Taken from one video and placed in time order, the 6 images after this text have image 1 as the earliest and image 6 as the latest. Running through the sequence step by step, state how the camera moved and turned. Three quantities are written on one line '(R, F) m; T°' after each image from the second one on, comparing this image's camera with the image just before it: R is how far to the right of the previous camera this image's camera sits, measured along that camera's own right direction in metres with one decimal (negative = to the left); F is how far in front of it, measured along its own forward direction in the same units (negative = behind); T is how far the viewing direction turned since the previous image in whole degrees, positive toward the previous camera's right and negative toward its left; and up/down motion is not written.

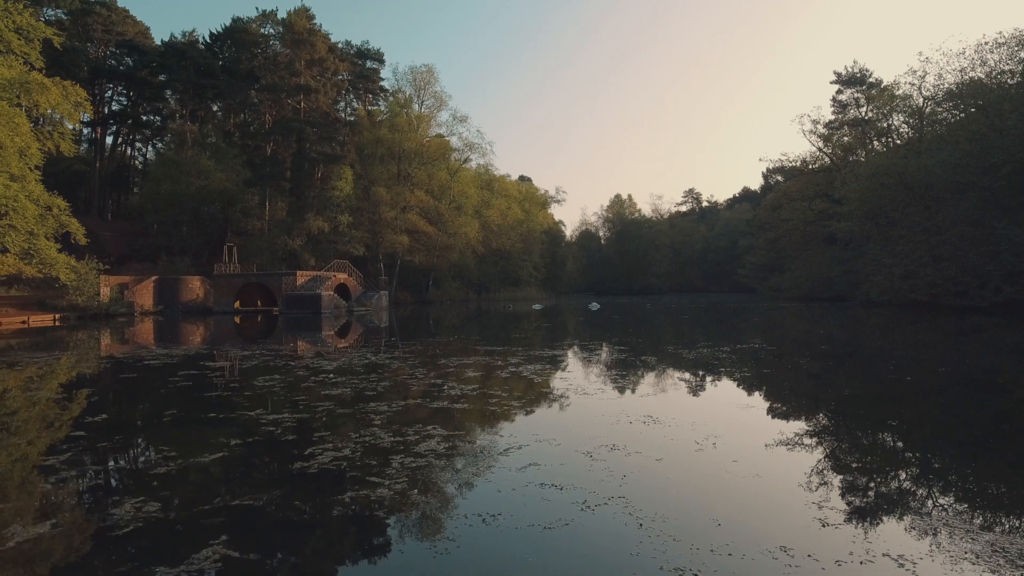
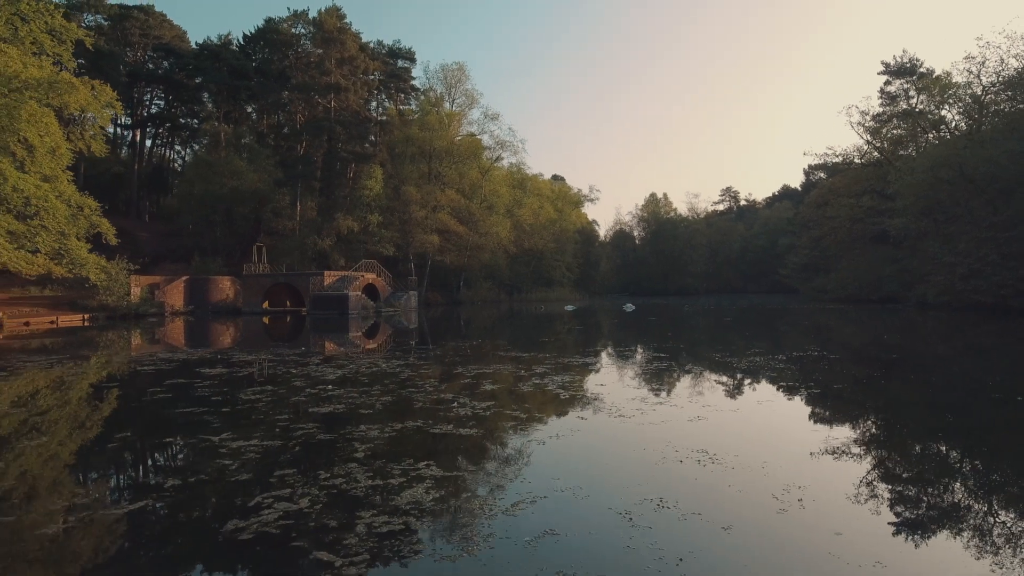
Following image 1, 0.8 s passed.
(+0.1, +0.7) m; -3°
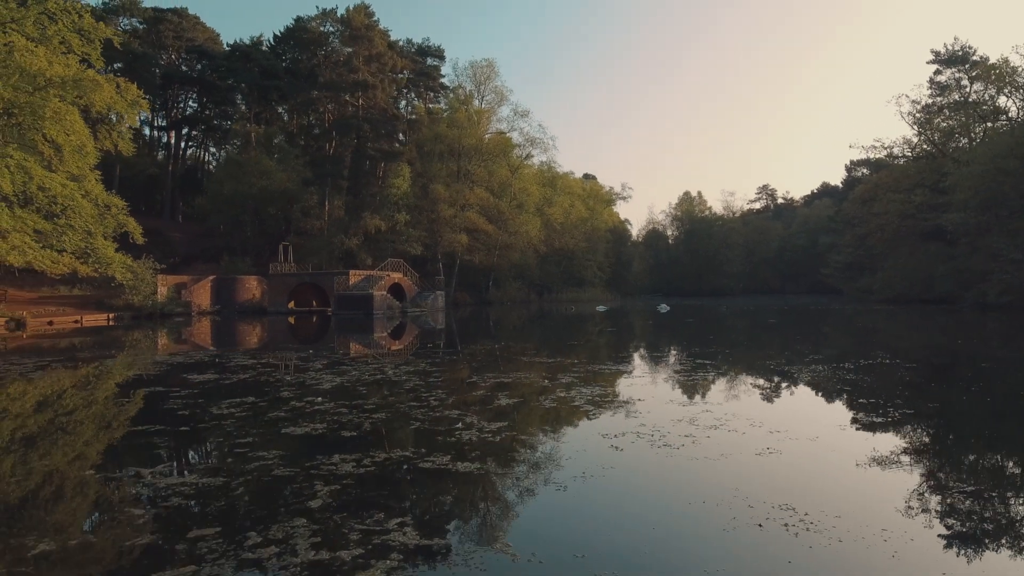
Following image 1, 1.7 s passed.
(+0.1, +0.7) m; -3°
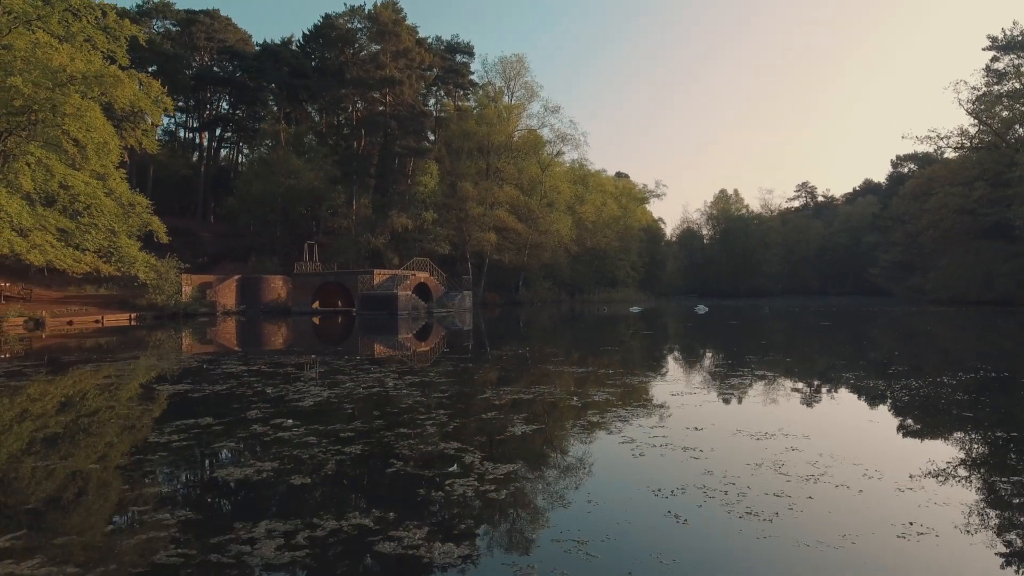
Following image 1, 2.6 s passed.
(+0.1, +0.8) m; -3°
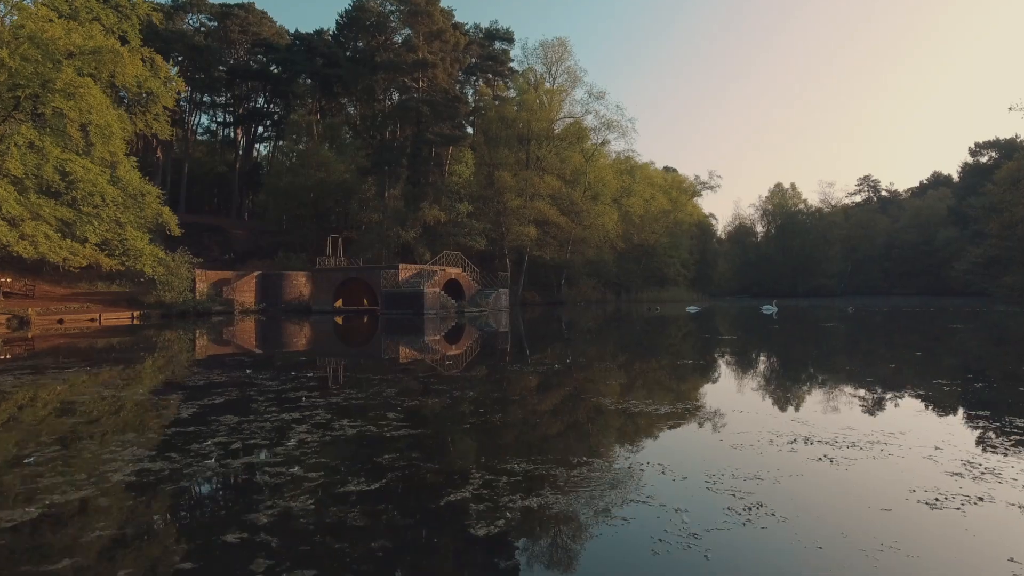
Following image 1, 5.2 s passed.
(+0.1, +2.1) m; -4°
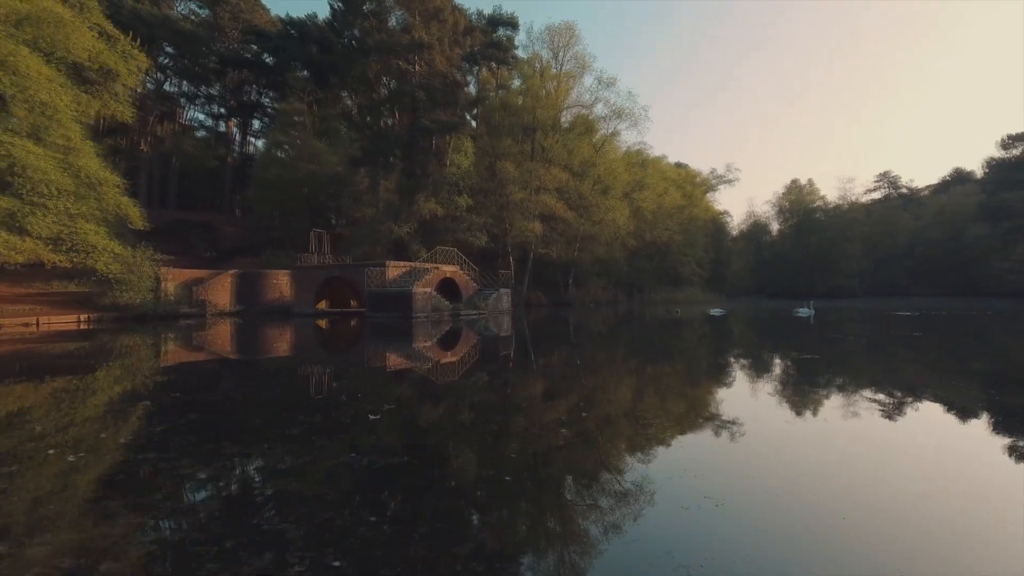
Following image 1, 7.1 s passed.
(+0.2, +1.9) m; -1°
